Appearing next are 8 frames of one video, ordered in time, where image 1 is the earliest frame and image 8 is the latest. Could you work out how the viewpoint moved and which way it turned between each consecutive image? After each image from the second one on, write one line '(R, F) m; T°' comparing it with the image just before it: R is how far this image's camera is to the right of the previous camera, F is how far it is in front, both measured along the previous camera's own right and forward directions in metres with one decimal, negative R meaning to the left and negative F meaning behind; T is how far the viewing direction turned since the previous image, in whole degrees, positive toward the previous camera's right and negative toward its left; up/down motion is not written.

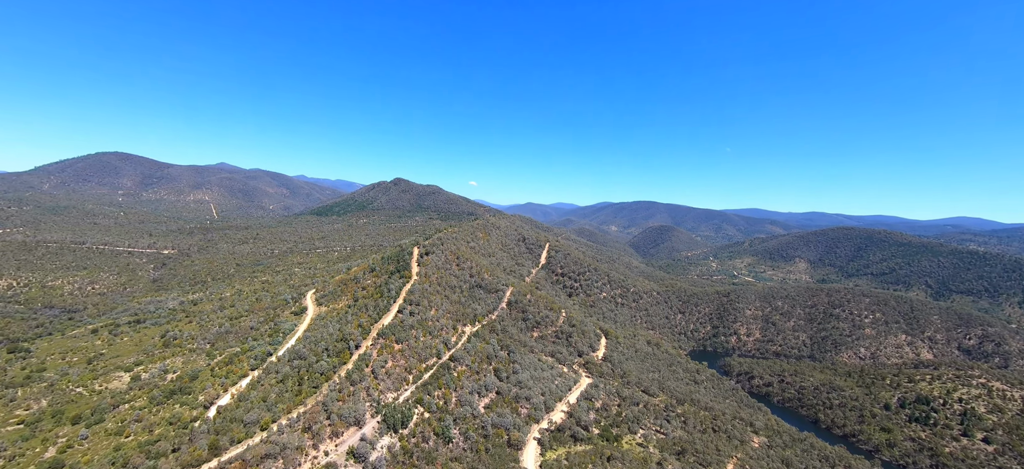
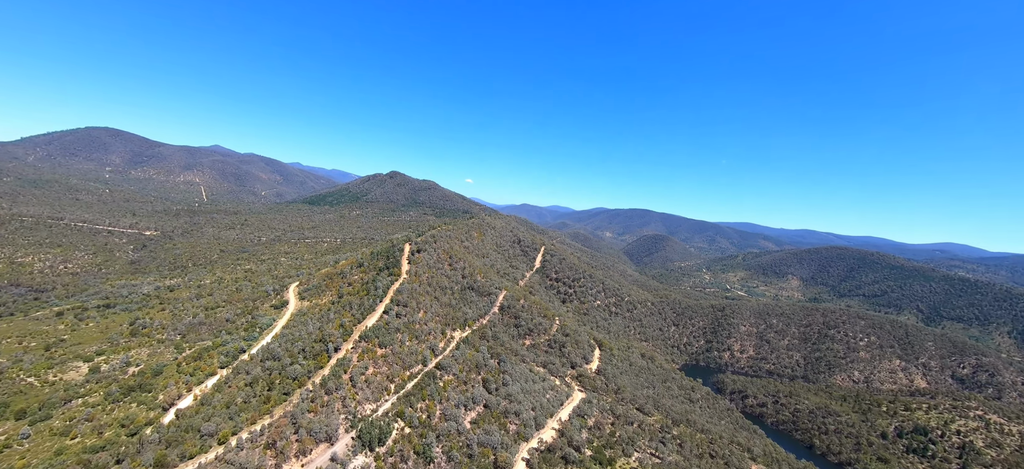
(-0.5, +3.2) m; +1°
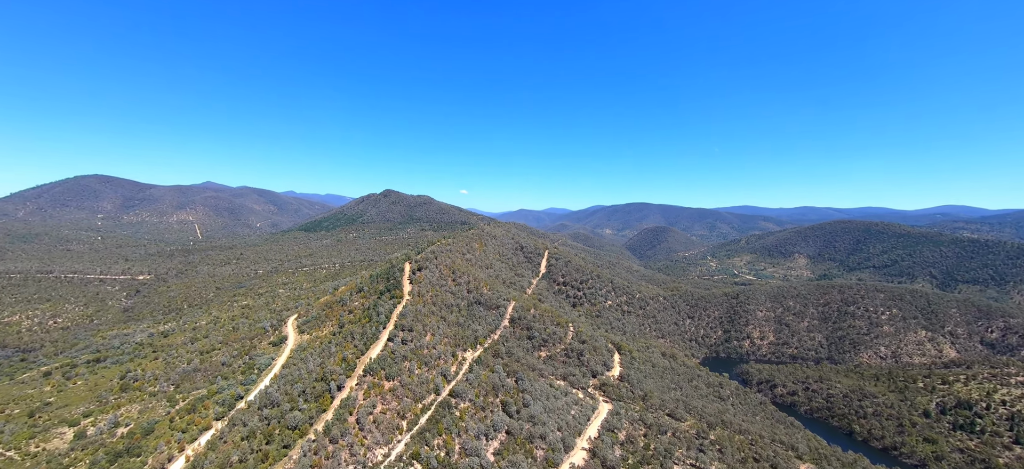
(-0.5, +3.4) m; 0°
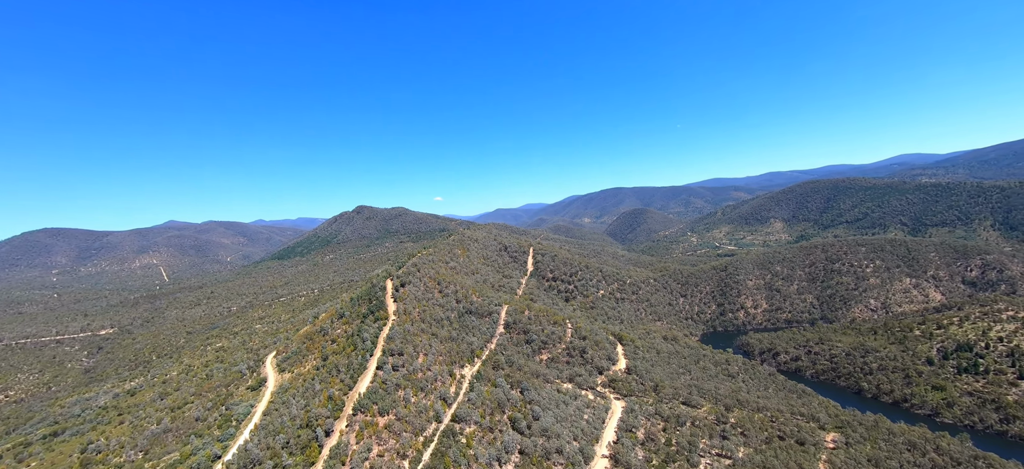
(-0.5, +3.6) m; +3°
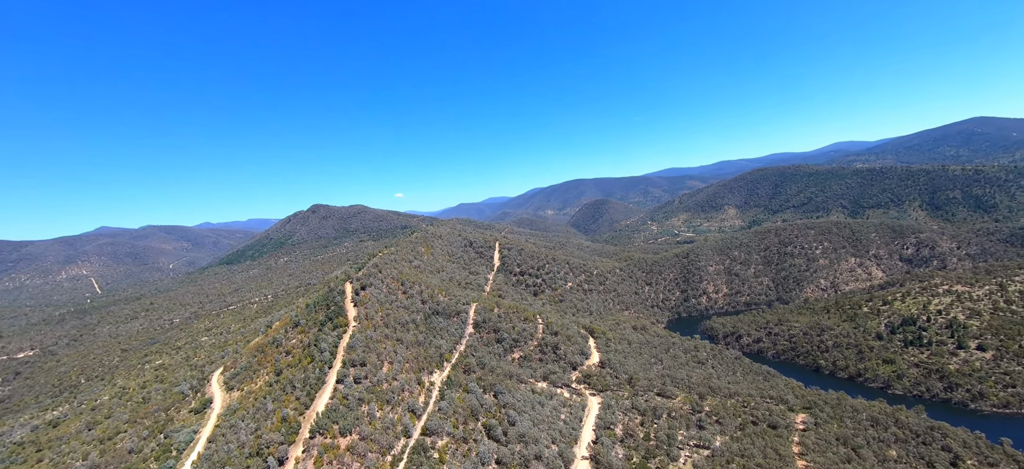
(-0.4, +2.5) m; +5°
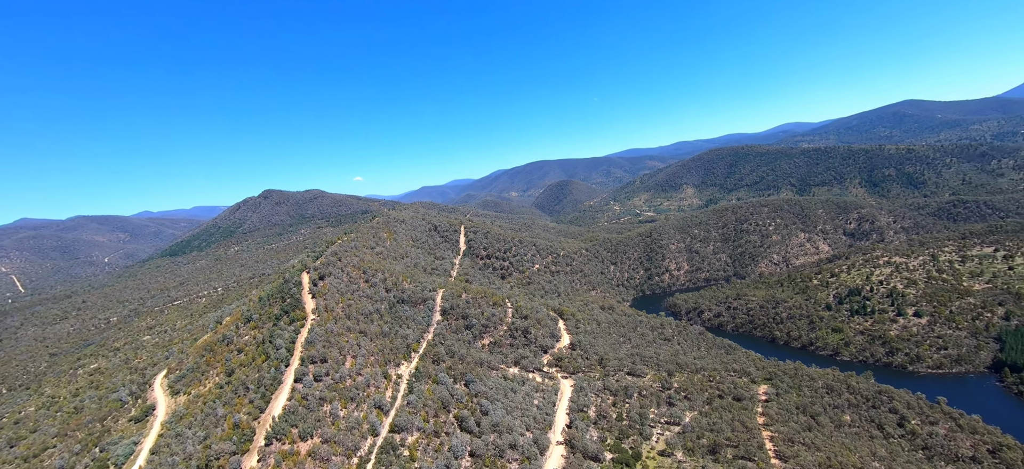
(-0.4, +1.8) m; +5°
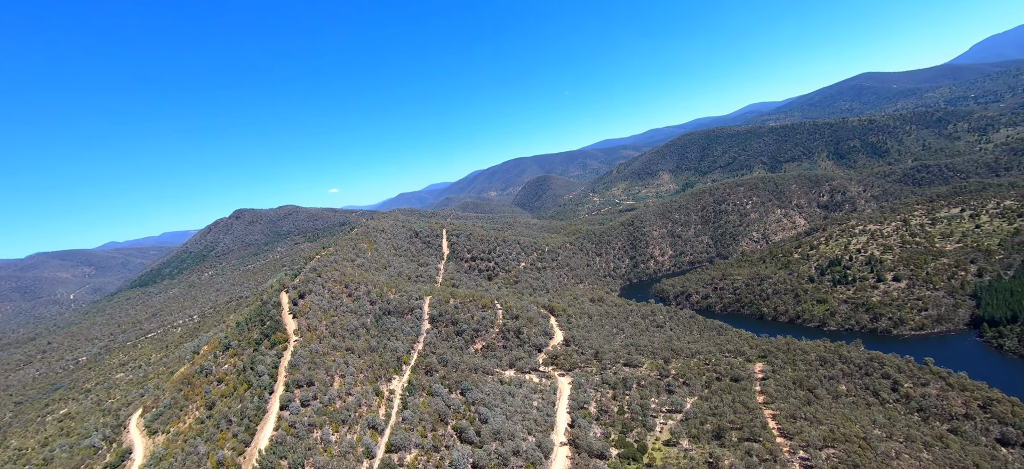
(-0.2, +1.2) m; +2°
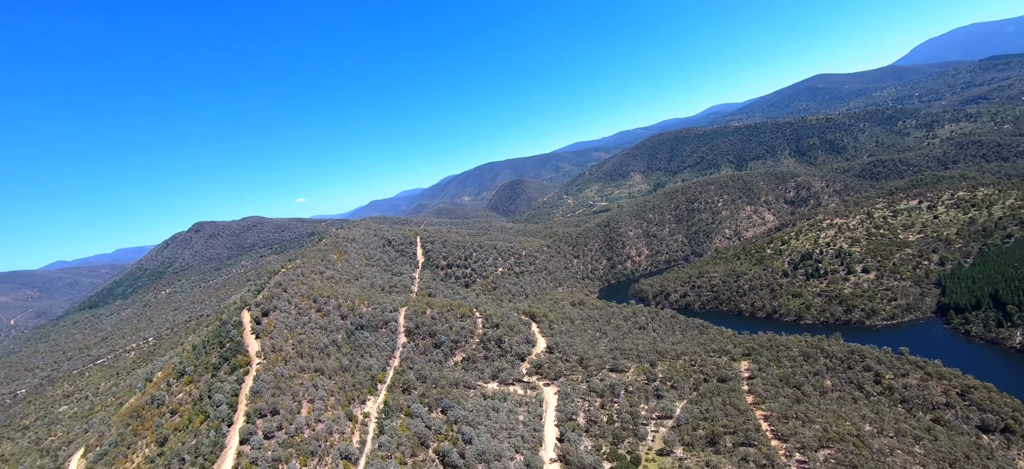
(-0.4, +2.2) m; +3°
